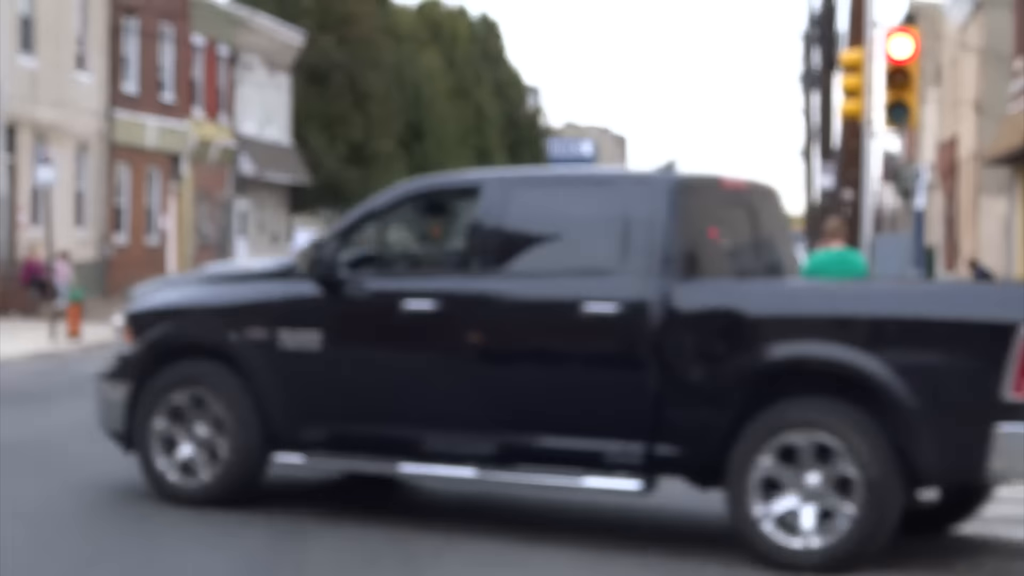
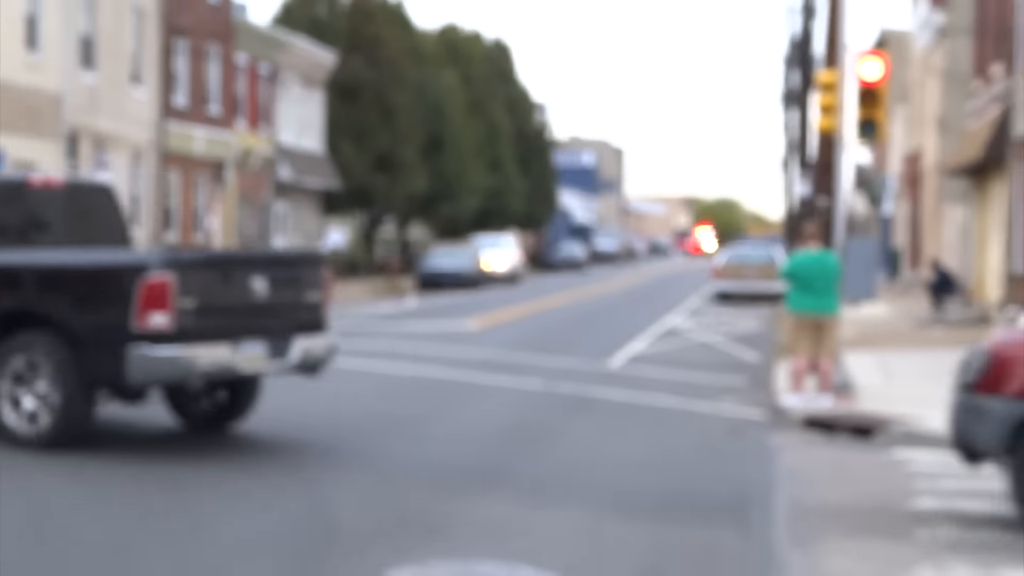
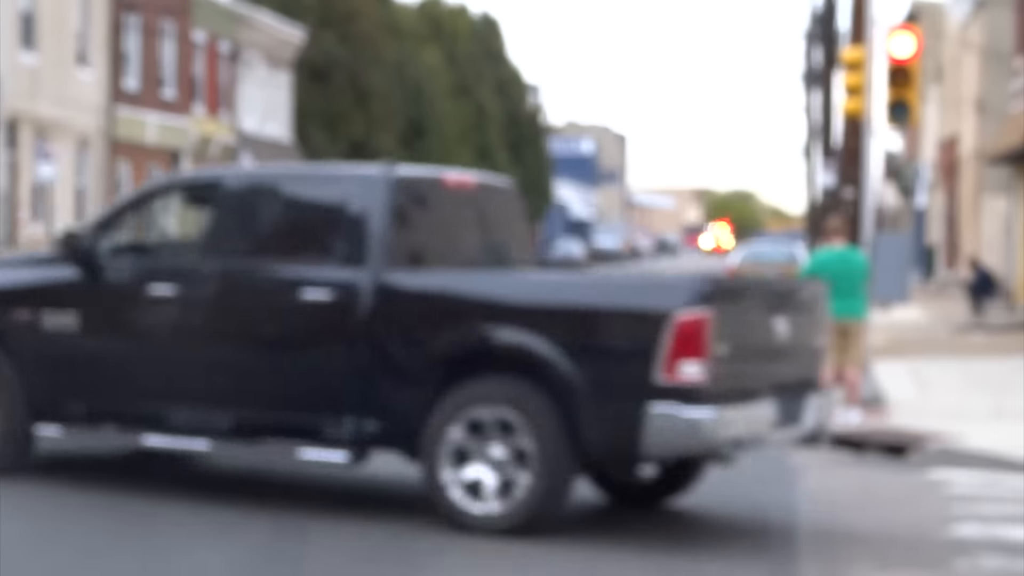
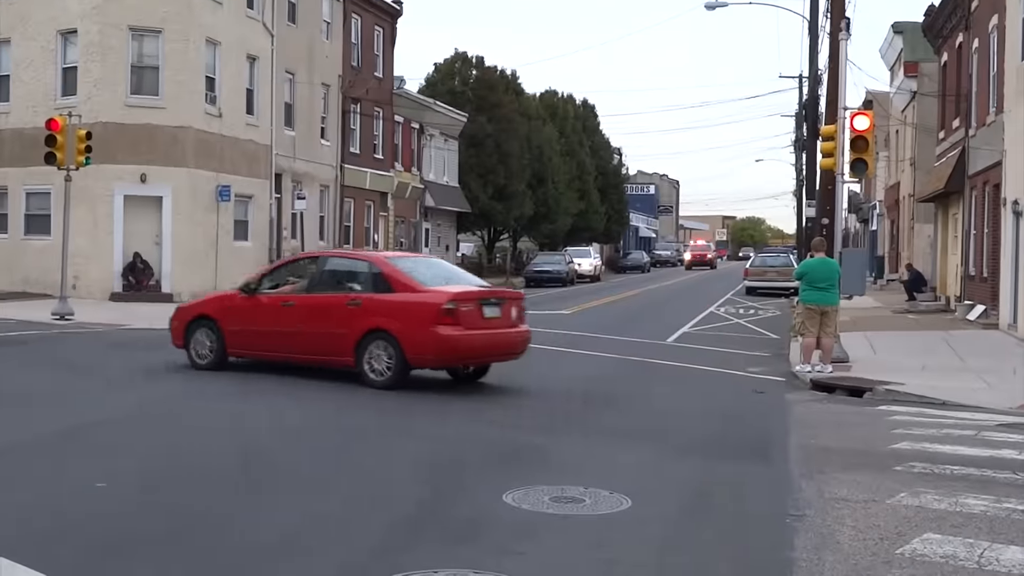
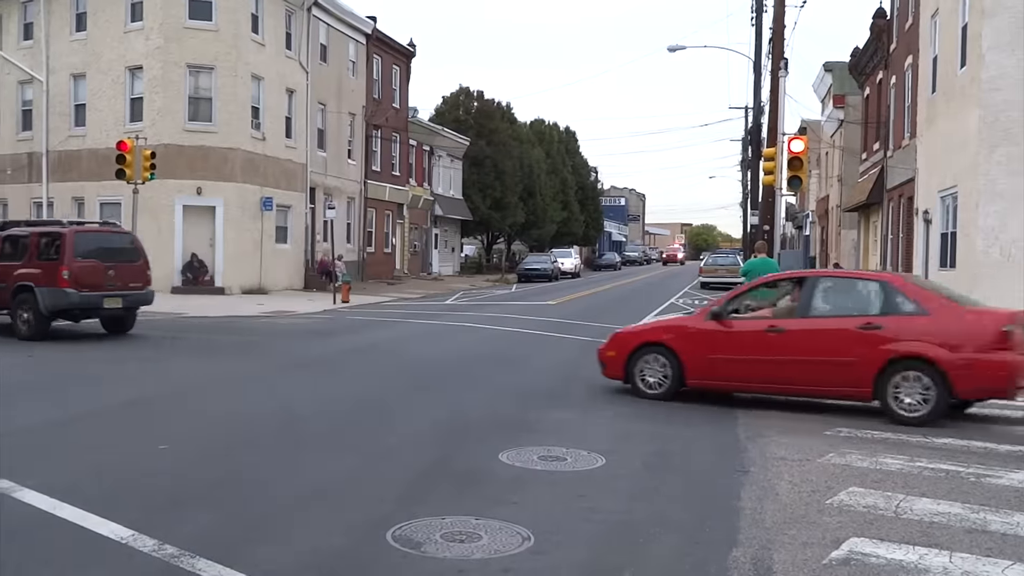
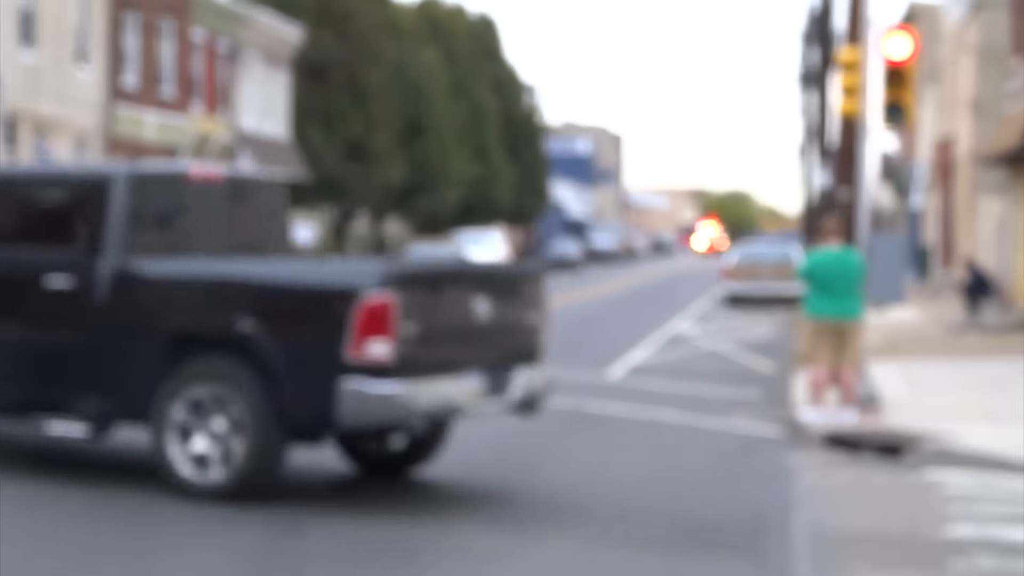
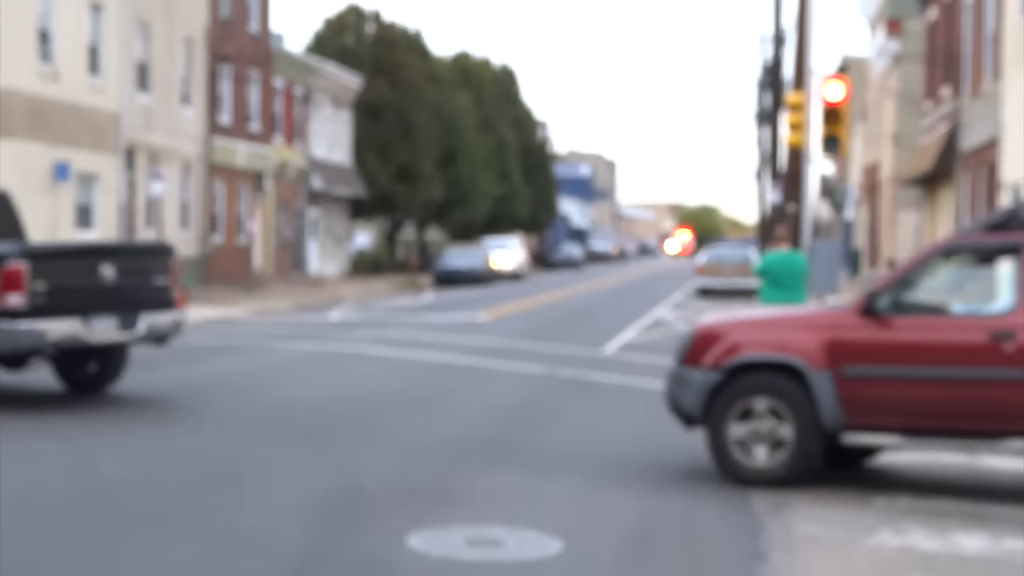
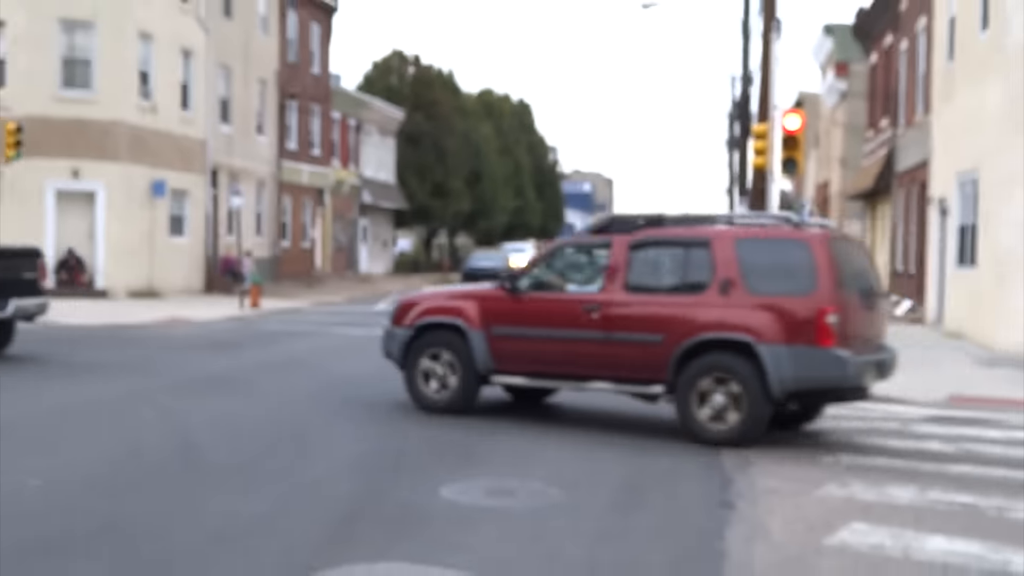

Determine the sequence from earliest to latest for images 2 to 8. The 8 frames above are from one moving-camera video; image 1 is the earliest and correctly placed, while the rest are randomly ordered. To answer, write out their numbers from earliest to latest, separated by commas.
3, 6, 2, 7, 8, 5, 4
